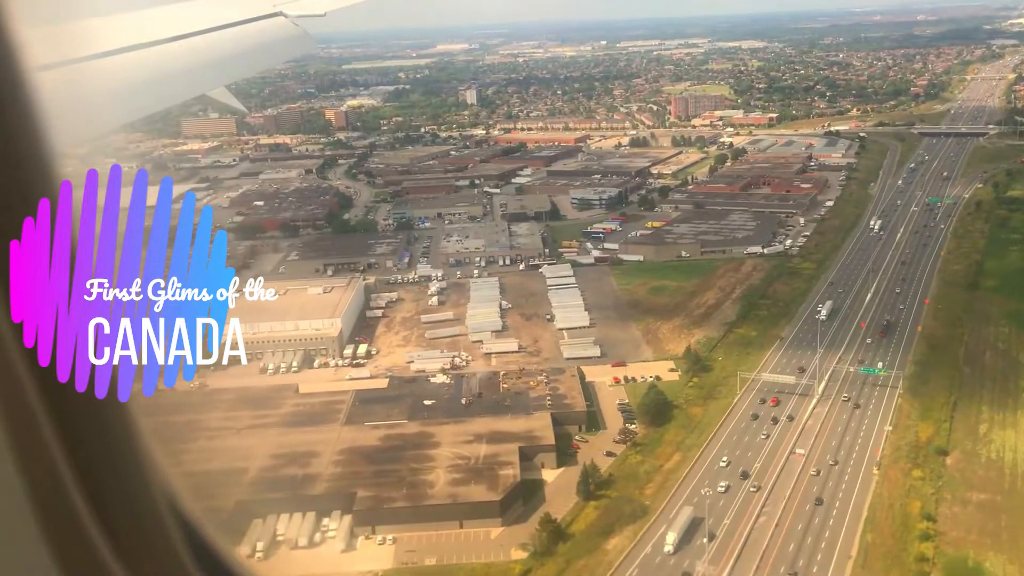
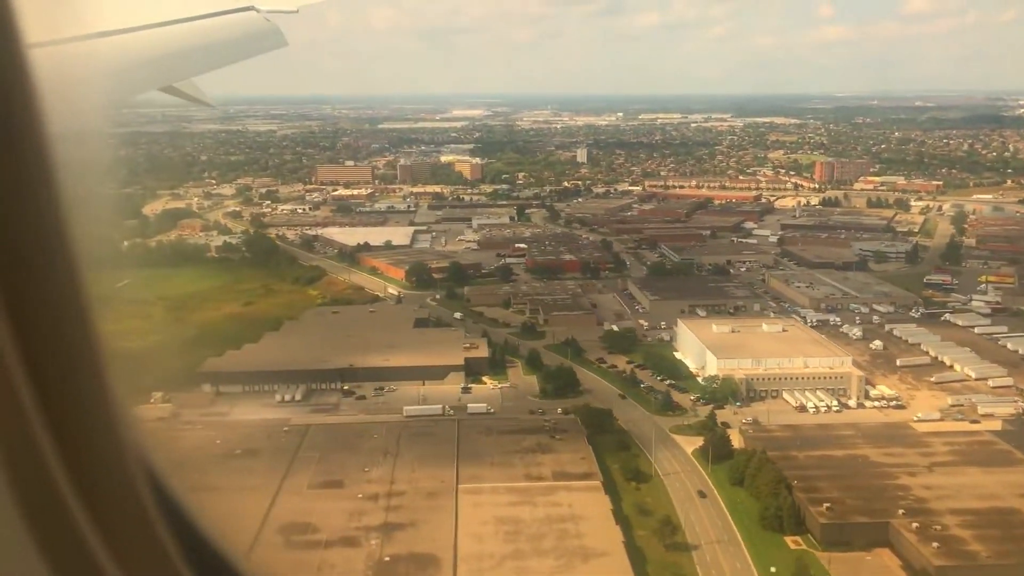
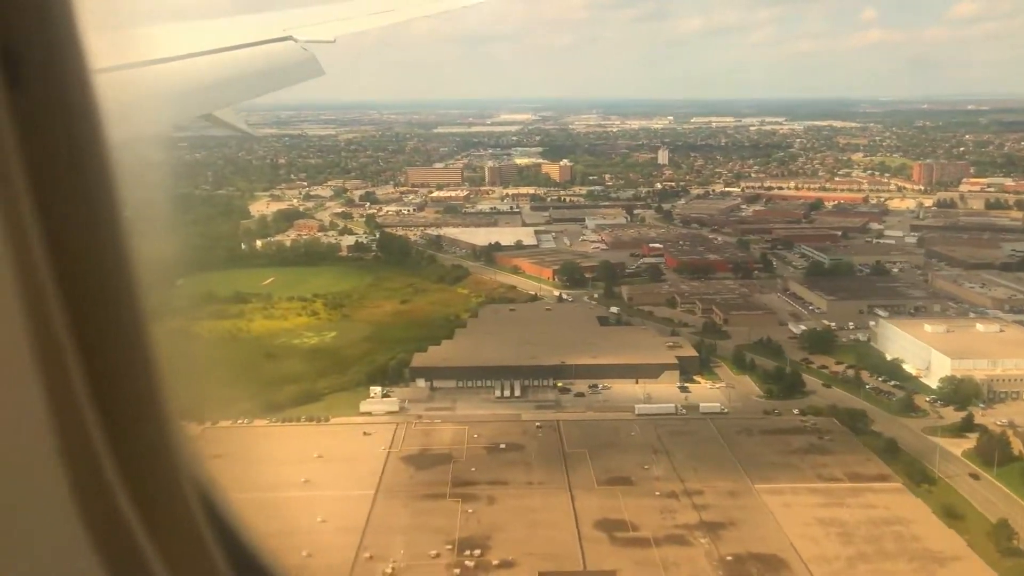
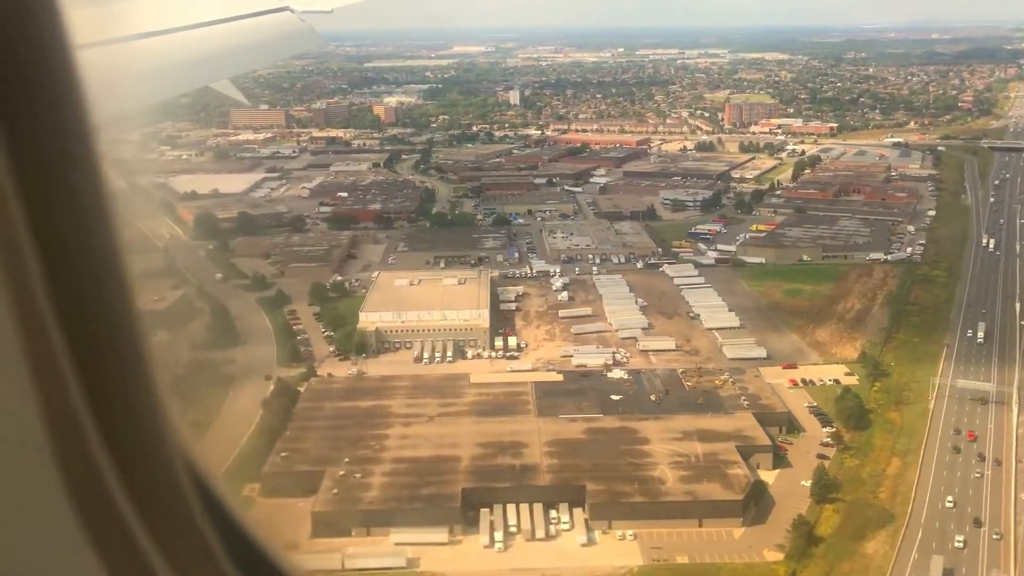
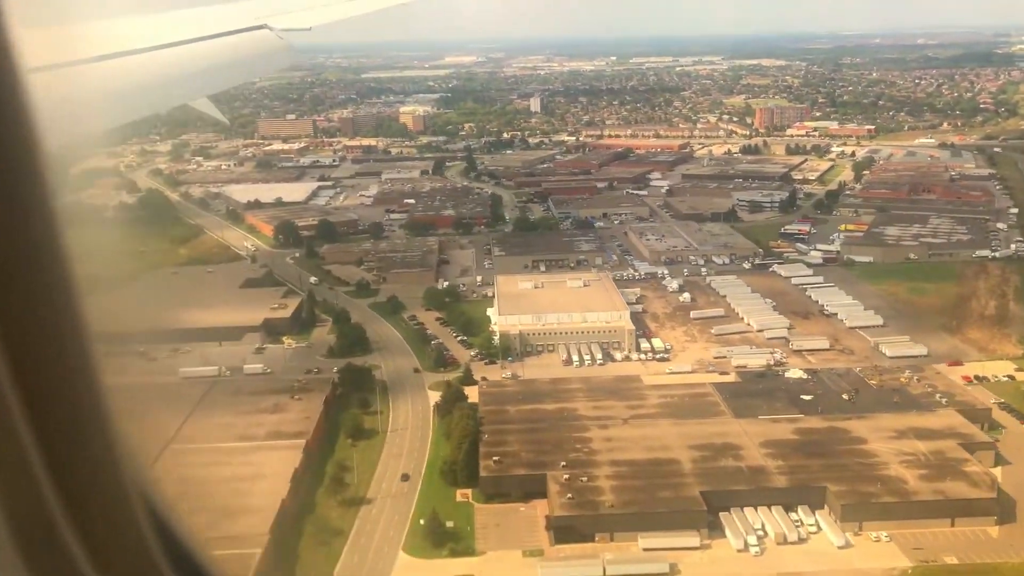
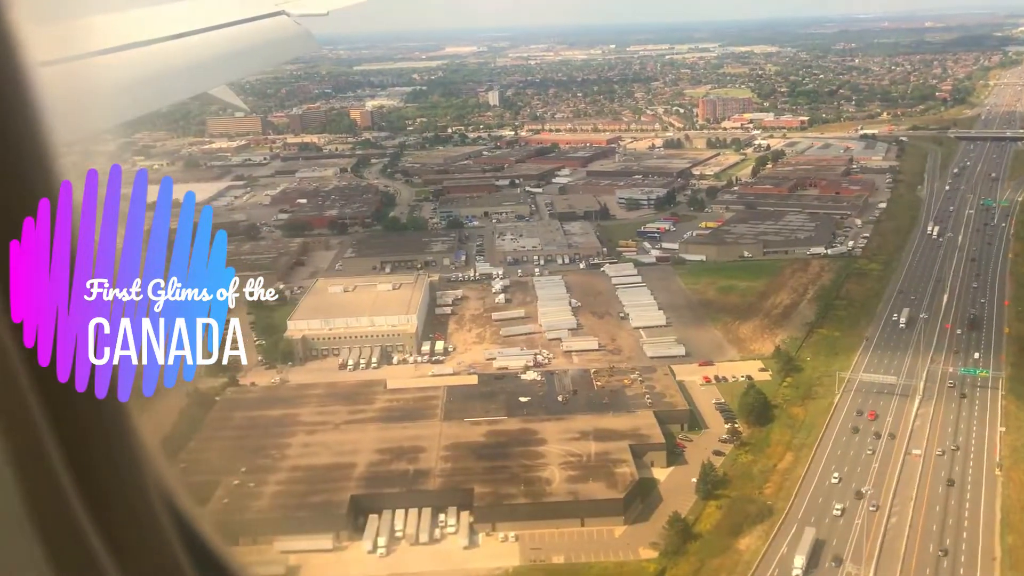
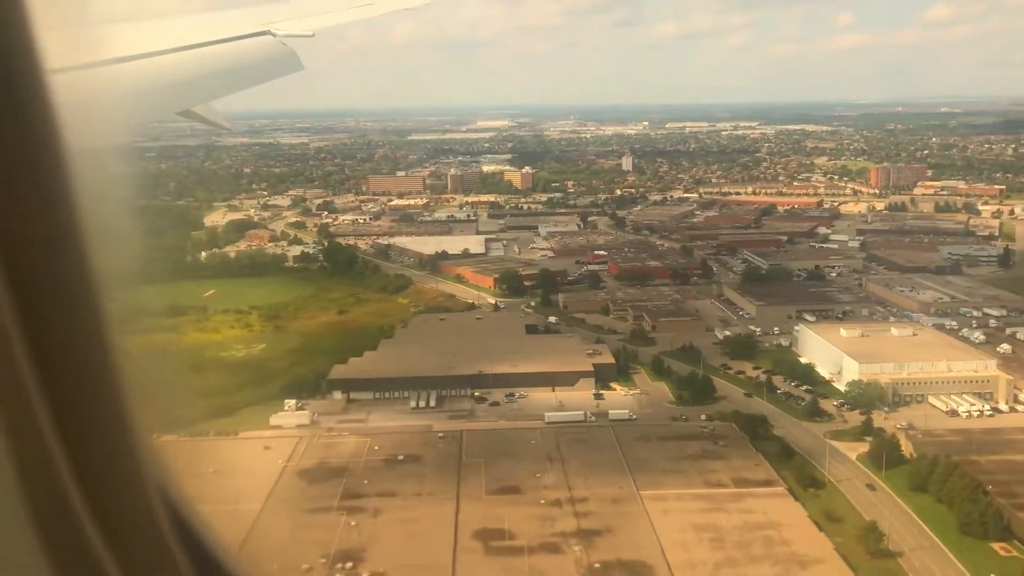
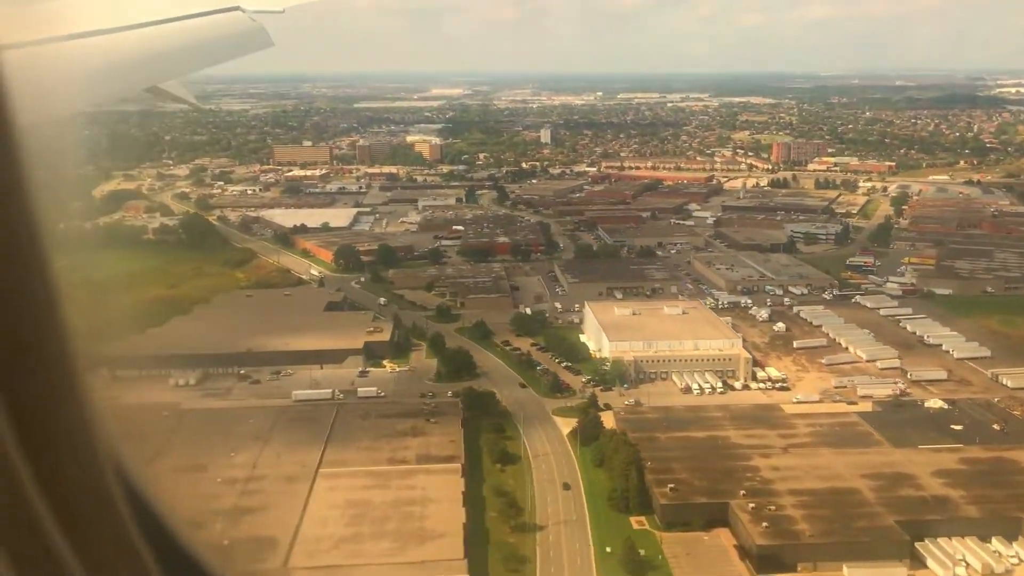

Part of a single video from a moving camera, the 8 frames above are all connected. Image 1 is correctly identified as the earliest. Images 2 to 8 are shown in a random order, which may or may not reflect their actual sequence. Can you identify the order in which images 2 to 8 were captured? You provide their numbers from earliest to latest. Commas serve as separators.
6, 4, 5, 8, 2, 7, 3
